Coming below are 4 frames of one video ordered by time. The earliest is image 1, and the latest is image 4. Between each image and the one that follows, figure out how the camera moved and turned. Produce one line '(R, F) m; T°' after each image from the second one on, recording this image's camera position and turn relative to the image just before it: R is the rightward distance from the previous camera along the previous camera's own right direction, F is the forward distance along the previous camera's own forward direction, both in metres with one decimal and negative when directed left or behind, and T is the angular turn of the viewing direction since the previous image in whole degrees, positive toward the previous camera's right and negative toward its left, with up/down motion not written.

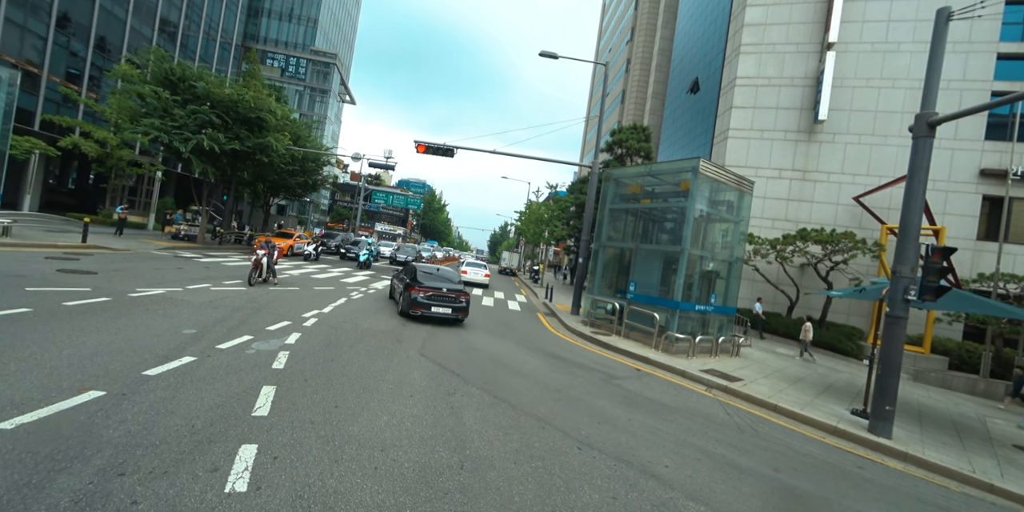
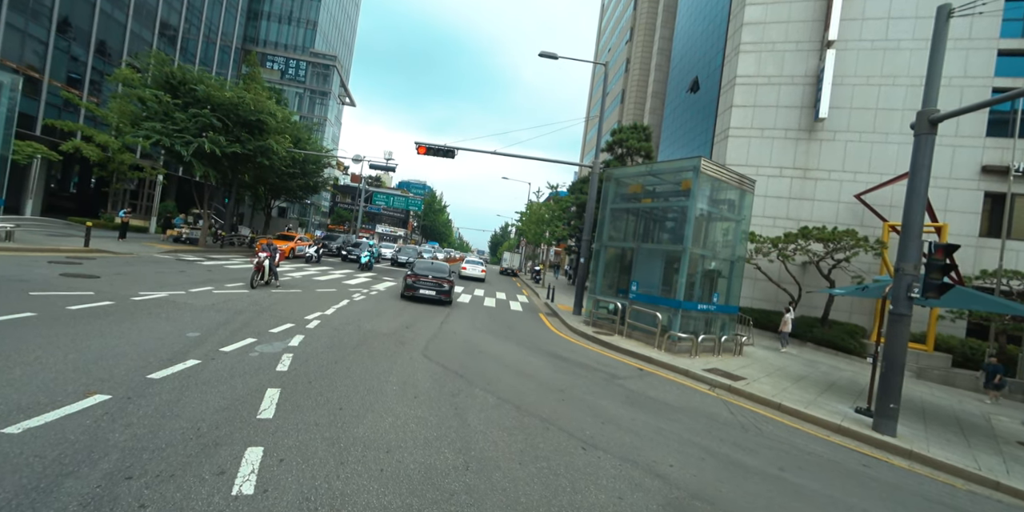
(0.0, 0.0) m; 0°
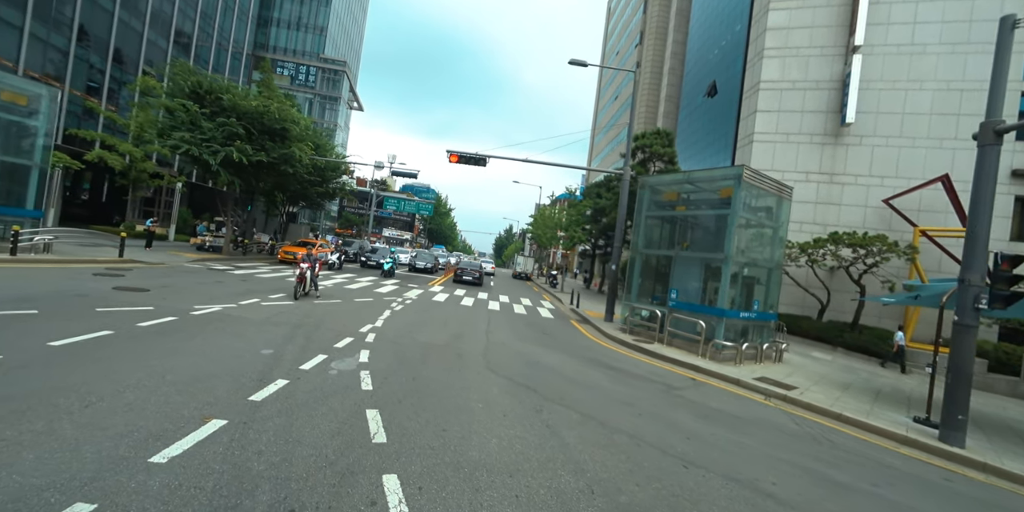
(-1.3, 0.0) m; 0°
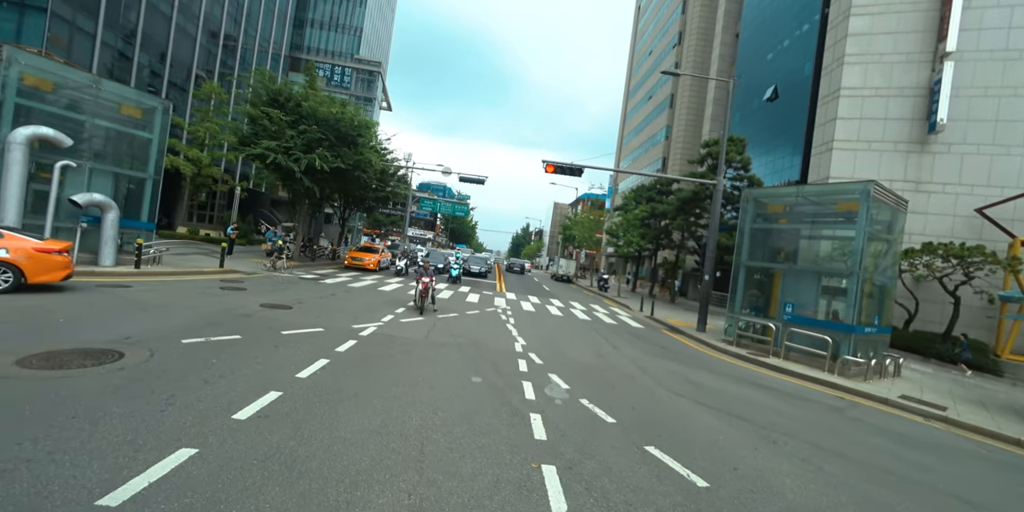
(-3.6, 0.0) m; -1°
